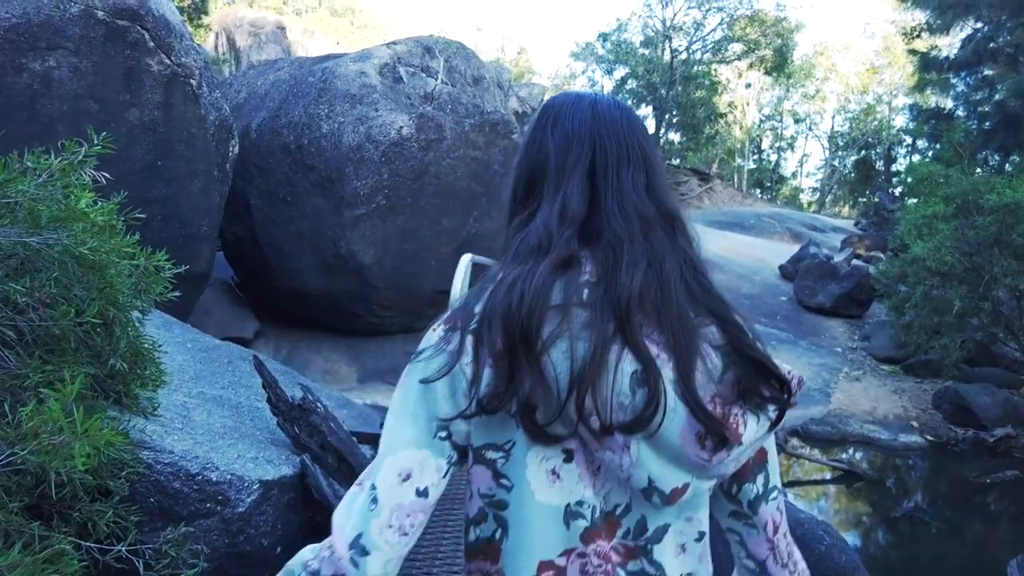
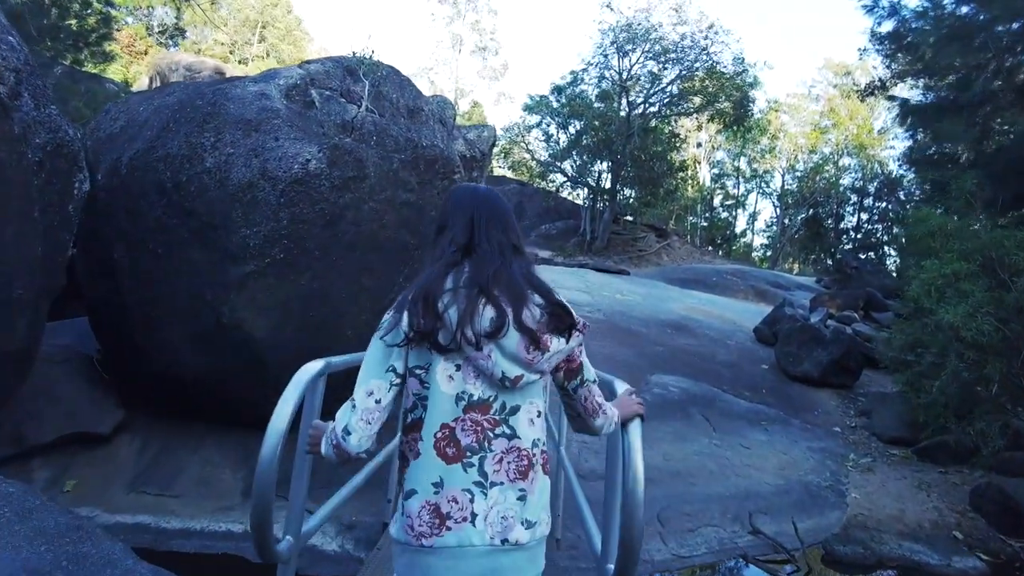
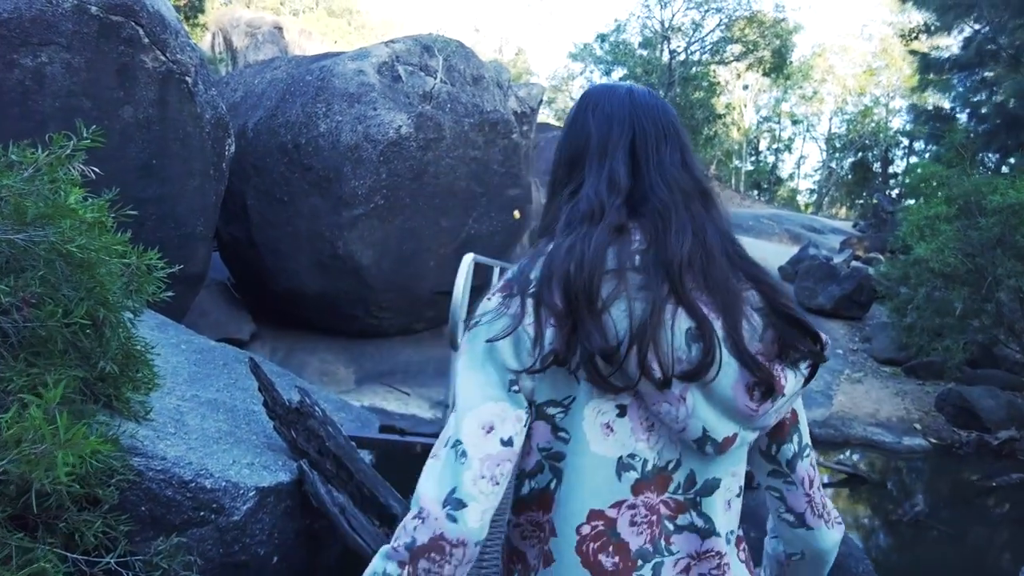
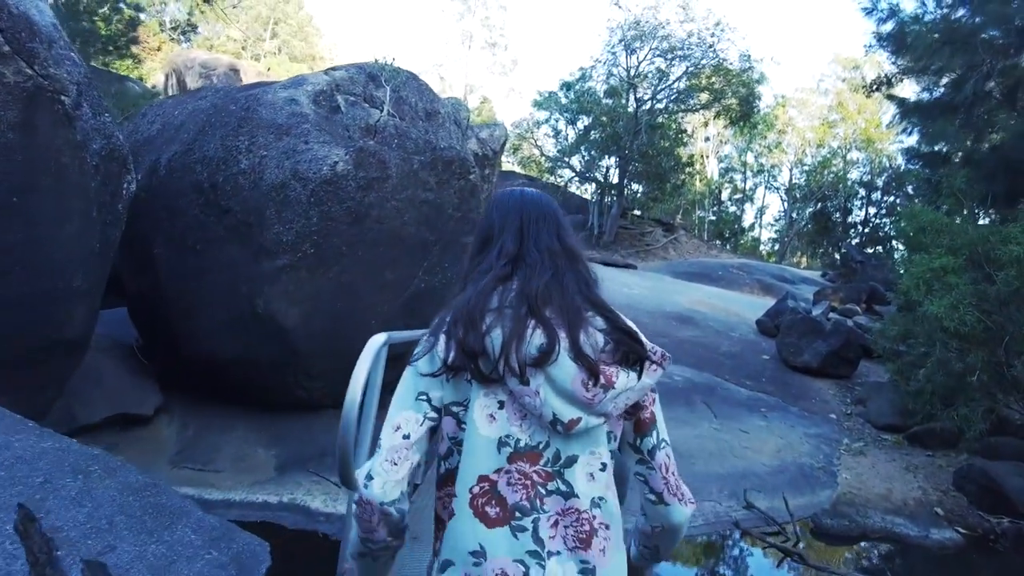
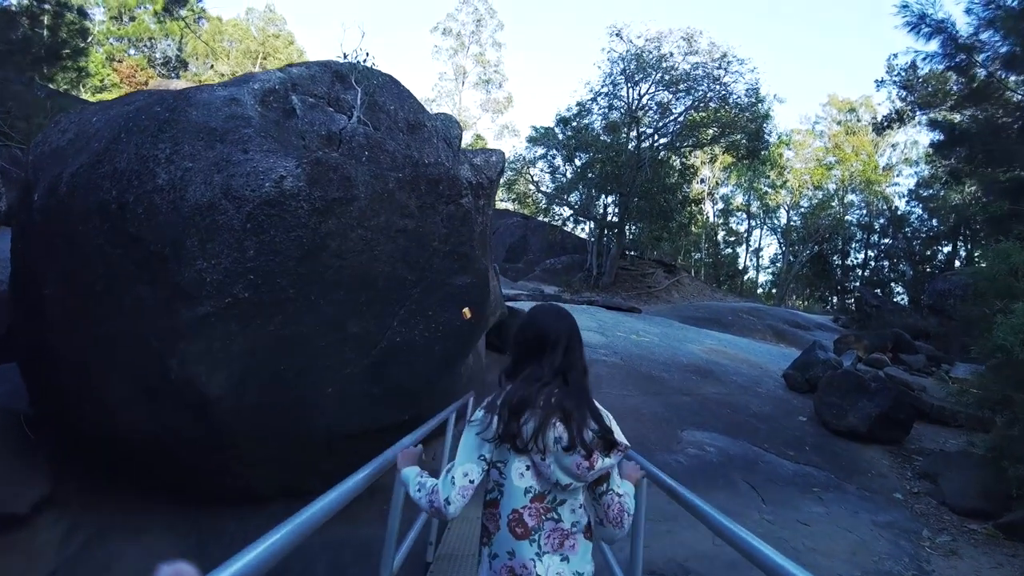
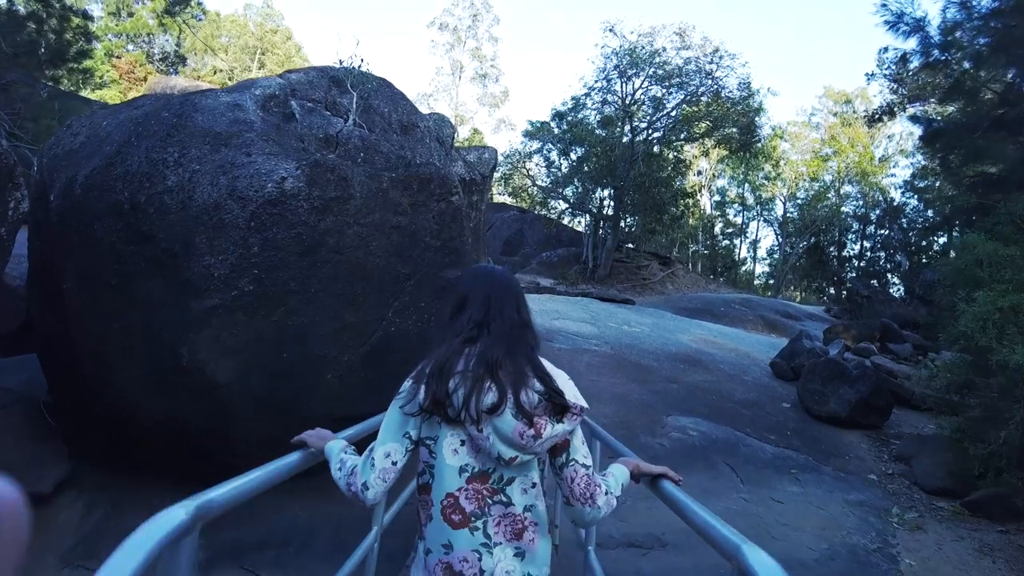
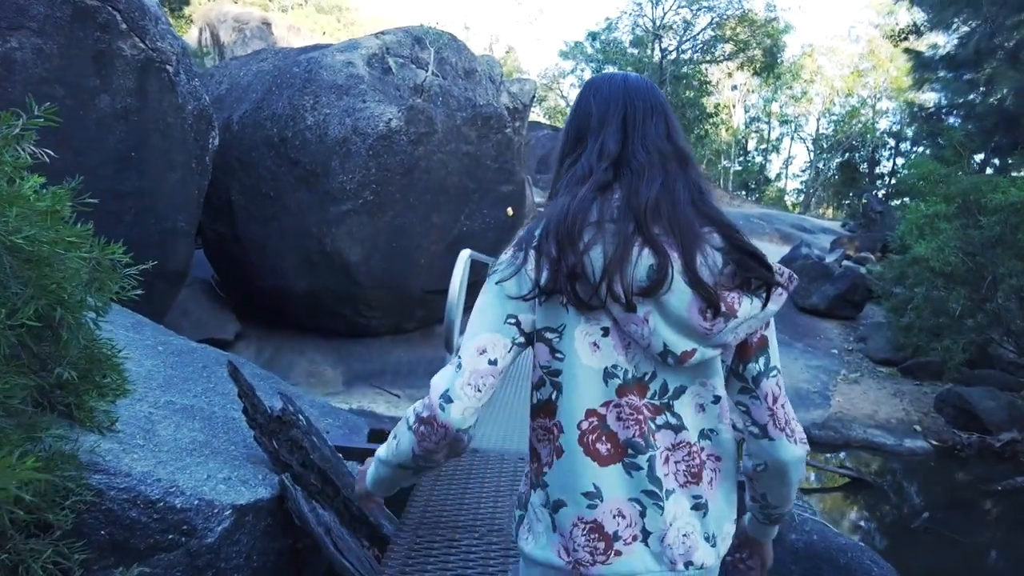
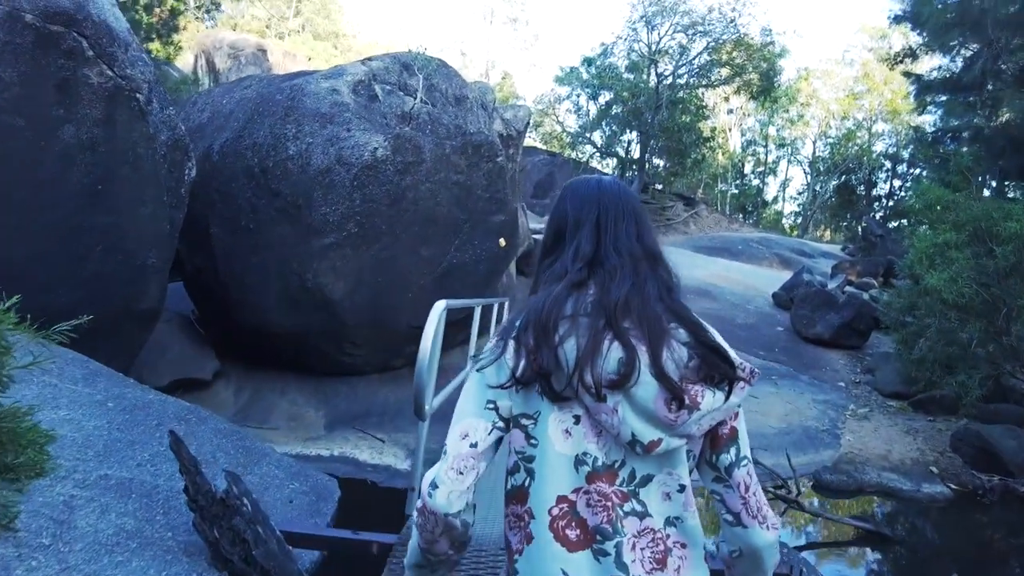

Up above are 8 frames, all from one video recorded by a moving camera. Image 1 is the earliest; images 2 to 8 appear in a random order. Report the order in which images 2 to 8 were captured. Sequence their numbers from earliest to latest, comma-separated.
3, 7, 8, 4, 2, 6, 5
